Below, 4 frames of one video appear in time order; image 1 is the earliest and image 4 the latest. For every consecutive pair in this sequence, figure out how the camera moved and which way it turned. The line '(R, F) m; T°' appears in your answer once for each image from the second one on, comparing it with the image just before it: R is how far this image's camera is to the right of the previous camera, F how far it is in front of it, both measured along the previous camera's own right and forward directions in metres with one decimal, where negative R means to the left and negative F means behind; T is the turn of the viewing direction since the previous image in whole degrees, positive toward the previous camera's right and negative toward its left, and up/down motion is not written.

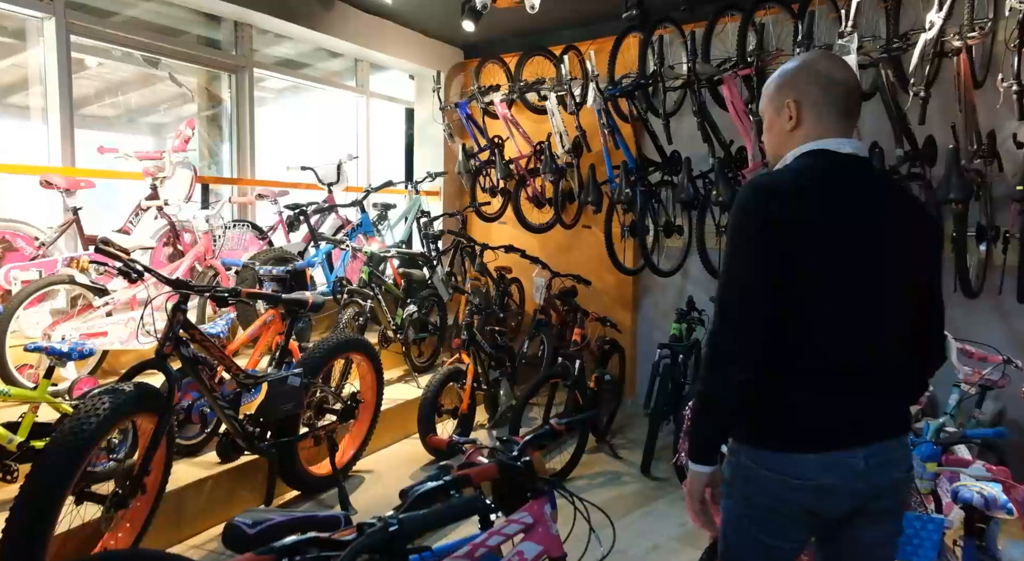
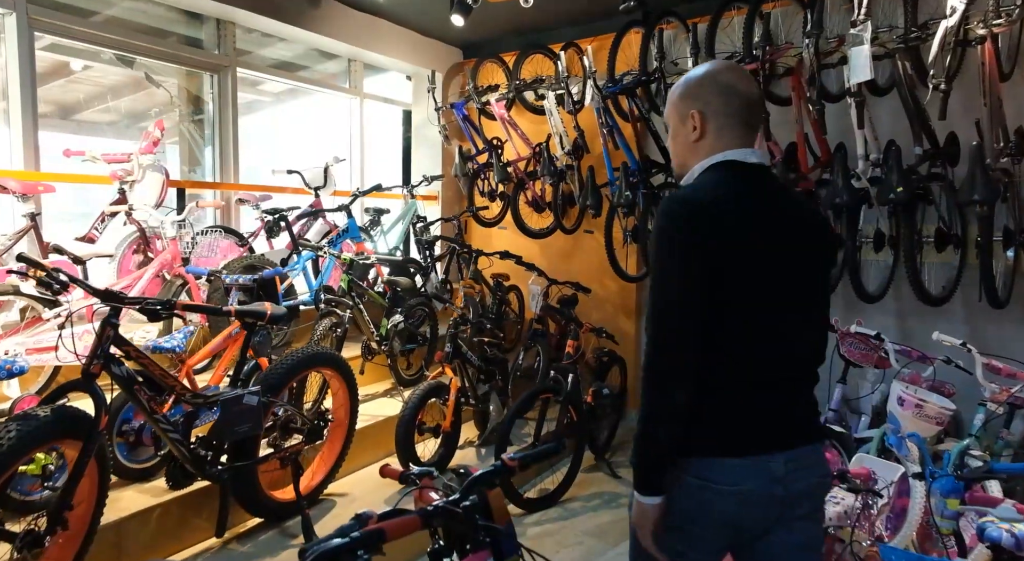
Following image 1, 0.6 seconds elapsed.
(+0.1, +0.2) m; -1°
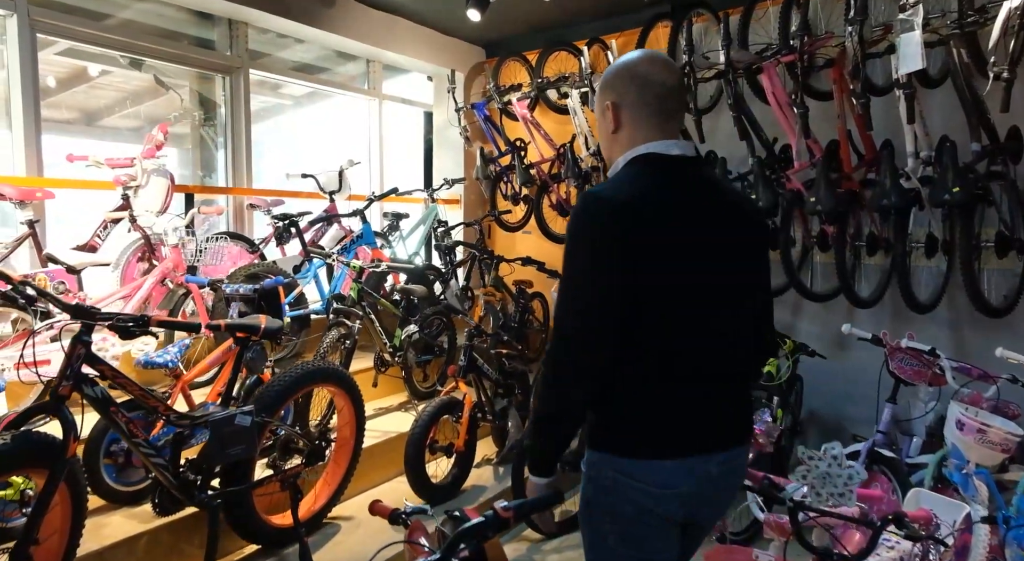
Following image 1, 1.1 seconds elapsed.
(+0.1, +0.2) m; -3°
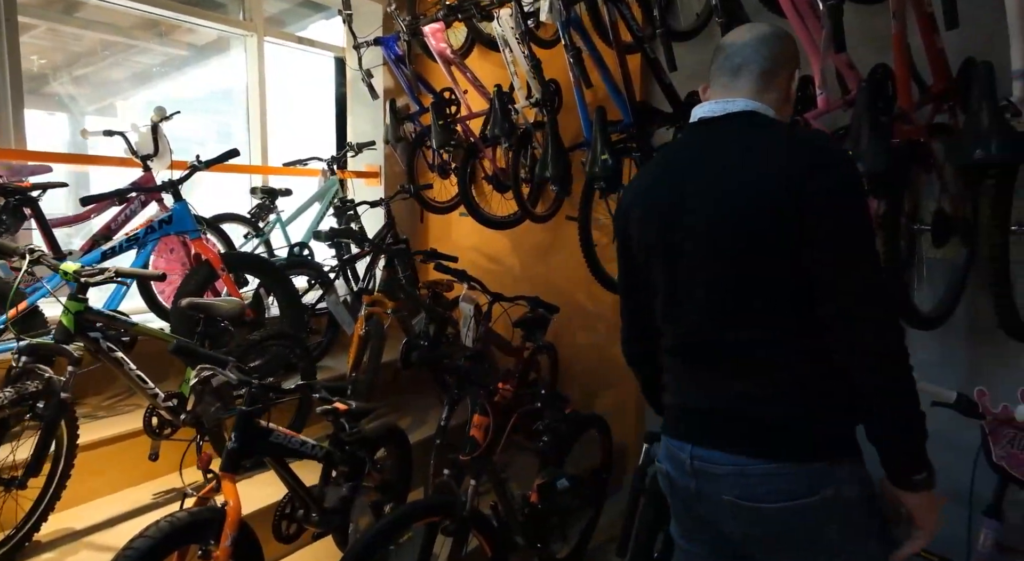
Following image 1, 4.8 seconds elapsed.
(+0.6, +1.4) m; -1°
